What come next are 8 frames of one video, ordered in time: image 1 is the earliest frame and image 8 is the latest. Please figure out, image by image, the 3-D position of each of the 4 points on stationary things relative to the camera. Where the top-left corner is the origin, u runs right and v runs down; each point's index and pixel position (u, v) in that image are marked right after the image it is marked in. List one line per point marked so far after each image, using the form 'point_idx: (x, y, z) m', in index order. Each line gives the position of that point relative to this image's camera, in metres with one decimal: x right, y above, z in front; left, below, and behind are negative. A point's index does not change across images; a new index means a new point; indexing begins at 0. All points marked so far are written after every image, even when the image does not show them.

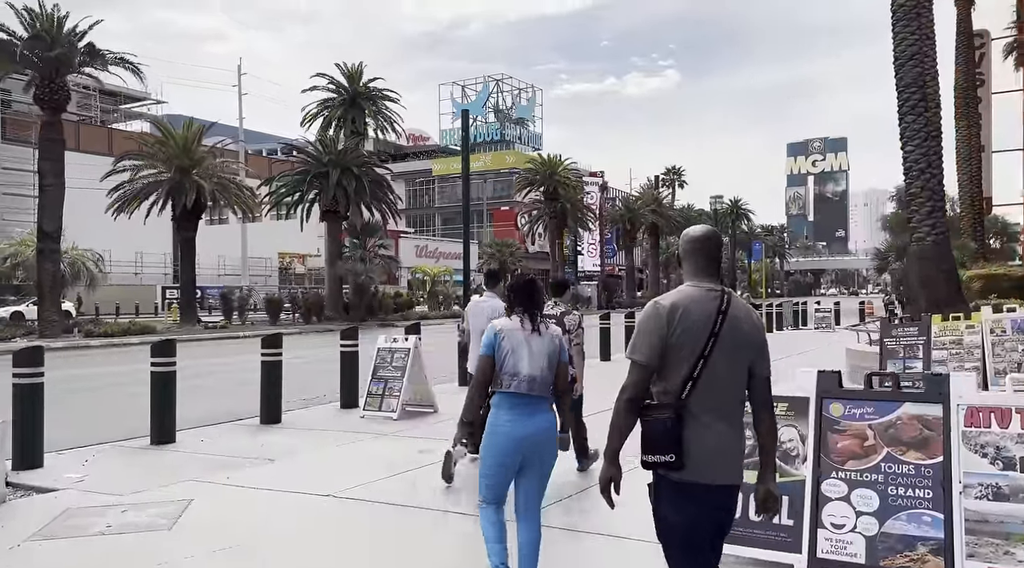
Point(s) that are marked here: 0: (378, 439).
0: (-1.4, -1.6, +9.6) m
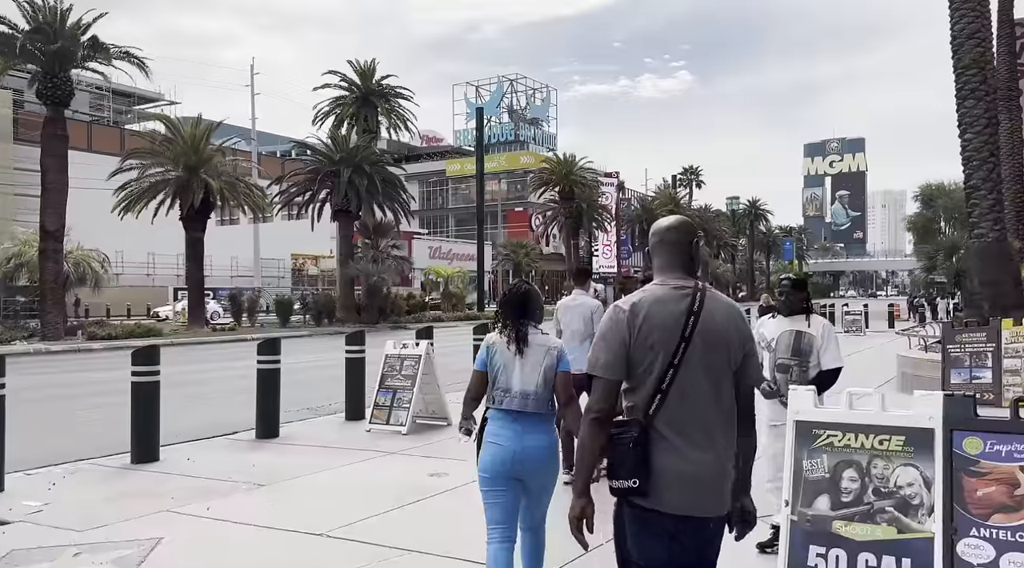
0: (-1.2, -1.6, +8.5) m
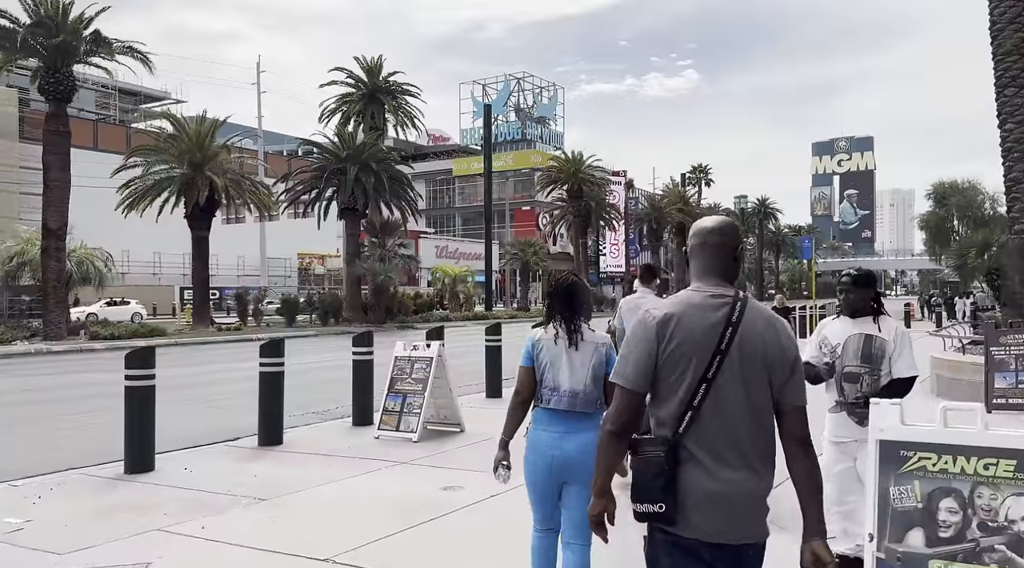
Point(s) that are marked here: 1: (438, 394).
0: (-1.0, -1.6, +8.0) m
1: (-0.8, -1.2, +10.0) m
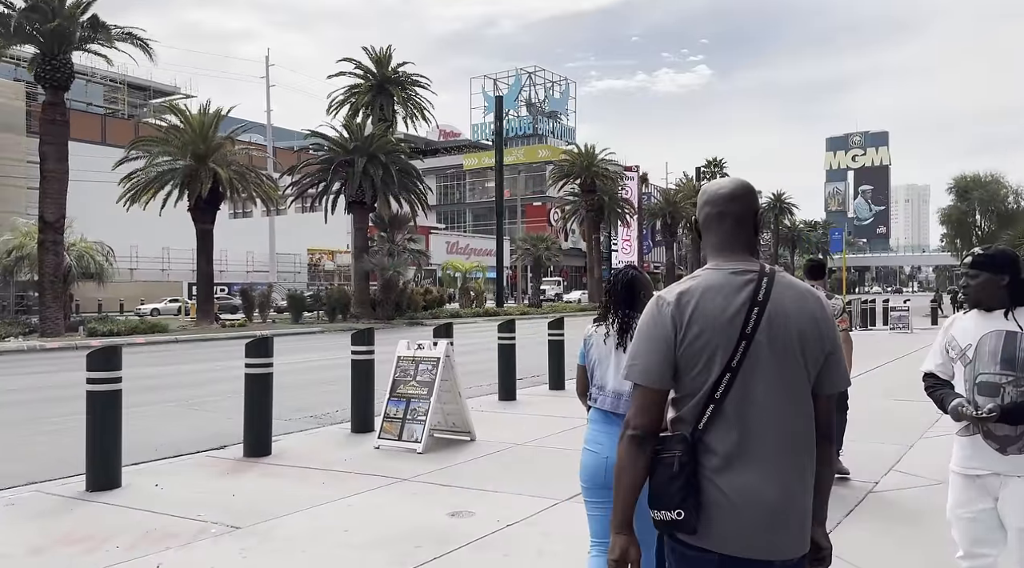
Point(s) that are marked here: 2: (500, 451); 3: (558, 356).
0: (-0.9, -1.5, +6.9) m
1: (-0.6, -1.1, +9.0) m
2: (-0.1, -1.5, +8.4) m
3: (+0.7, -1.1, +14.3) m
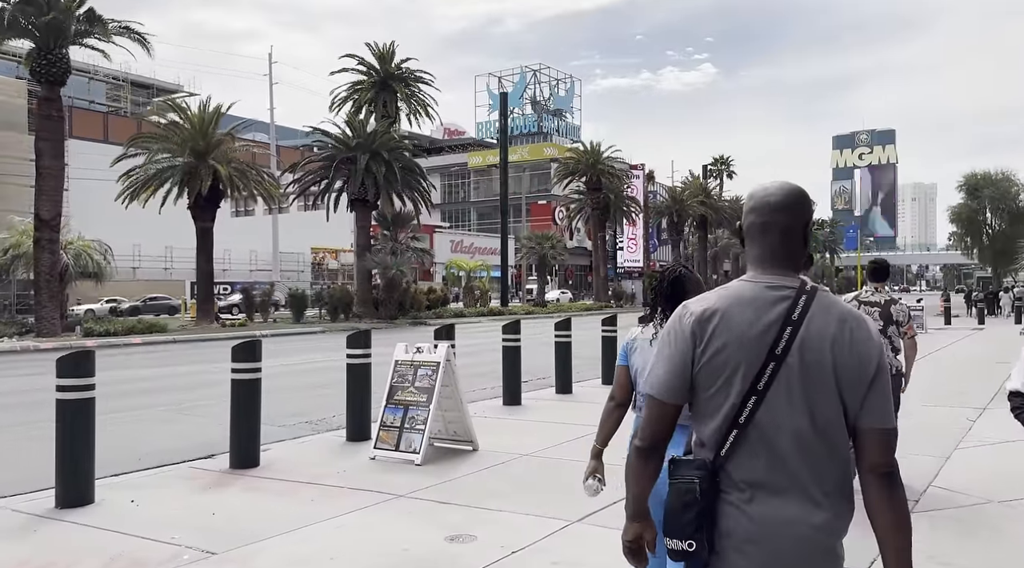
0: (-0.9, -1.5, +6.3) m
1: (-0.6, -1.1, +8.4) m
2: (0.0, -1.5, +7.9) m
3: (+0.8, -1.1, +13.7) m
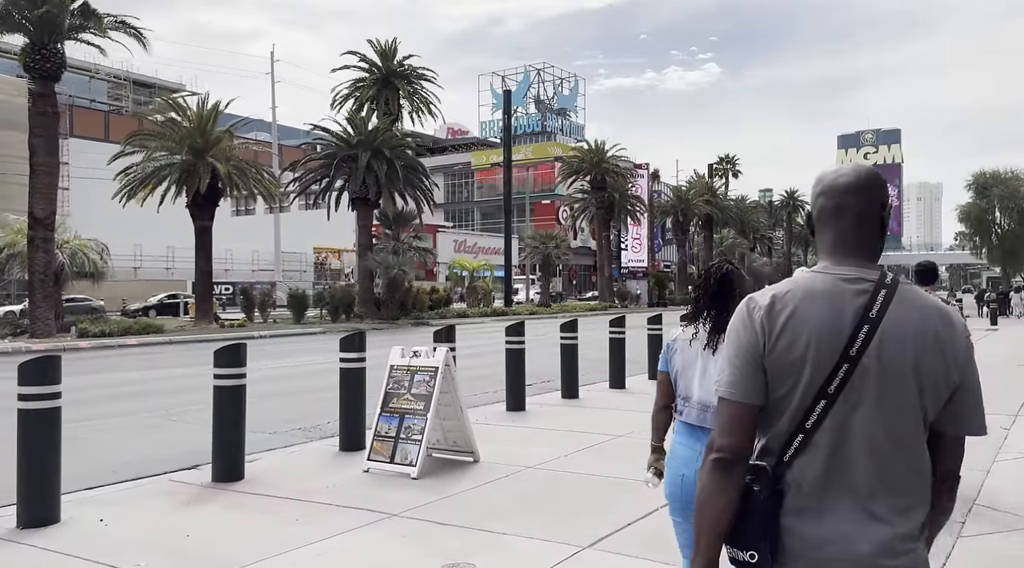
0: (-0.8, -1.5, +5.8) m
1: (-0.6, -1.1, +7.8) m
2: (0.0, -1.5, +7.3) m
3: (+0.8, -1.1, +13.2) m
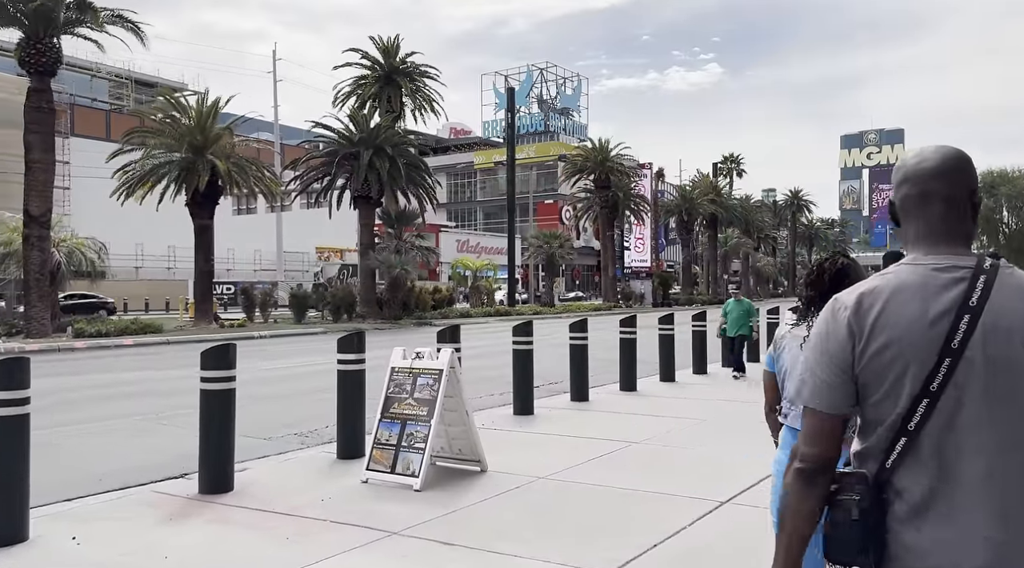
0: (-0.8, -1.5, +5.2) m
1: (-0.5, -1.1, +7.3) m
2: (+0.1, -1.5, +6.7) m
3: (+0.9, -1.1, +12.6) m
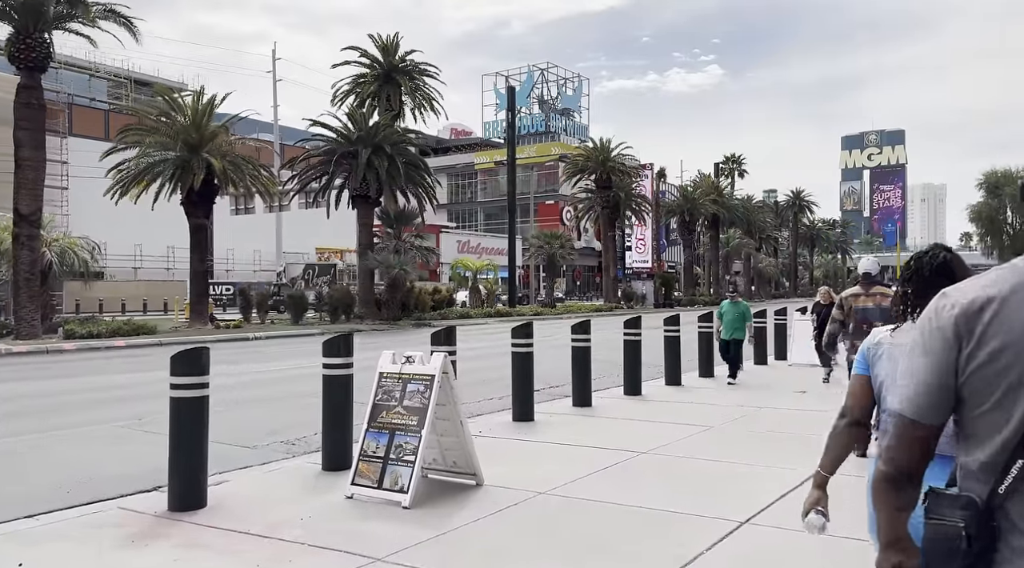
0: (-0.8, -1.5, +4.7) m
1: (-0.5, -1.0, +6.7) m
2: (+0.1, -1.4, +6.2) m
3: (+0.9, -1.0, +12.0) m
